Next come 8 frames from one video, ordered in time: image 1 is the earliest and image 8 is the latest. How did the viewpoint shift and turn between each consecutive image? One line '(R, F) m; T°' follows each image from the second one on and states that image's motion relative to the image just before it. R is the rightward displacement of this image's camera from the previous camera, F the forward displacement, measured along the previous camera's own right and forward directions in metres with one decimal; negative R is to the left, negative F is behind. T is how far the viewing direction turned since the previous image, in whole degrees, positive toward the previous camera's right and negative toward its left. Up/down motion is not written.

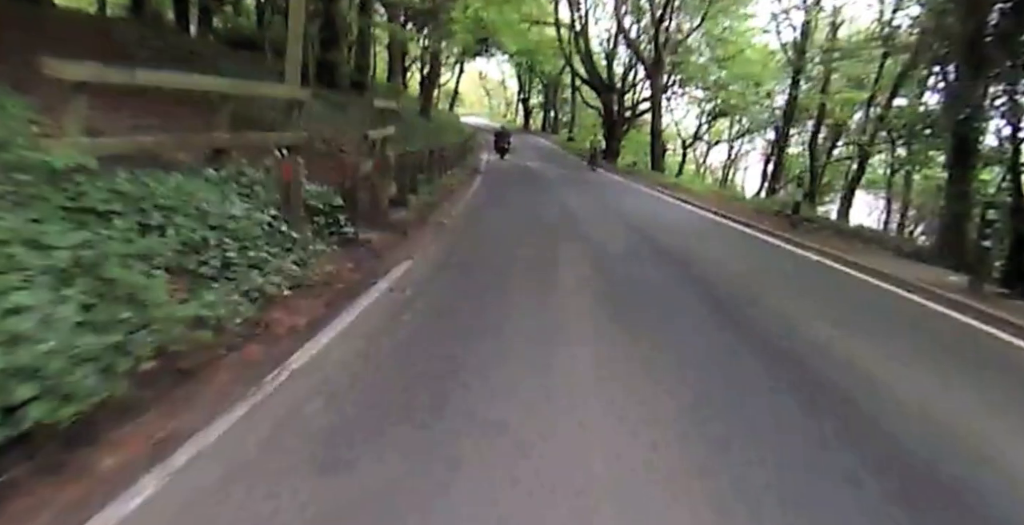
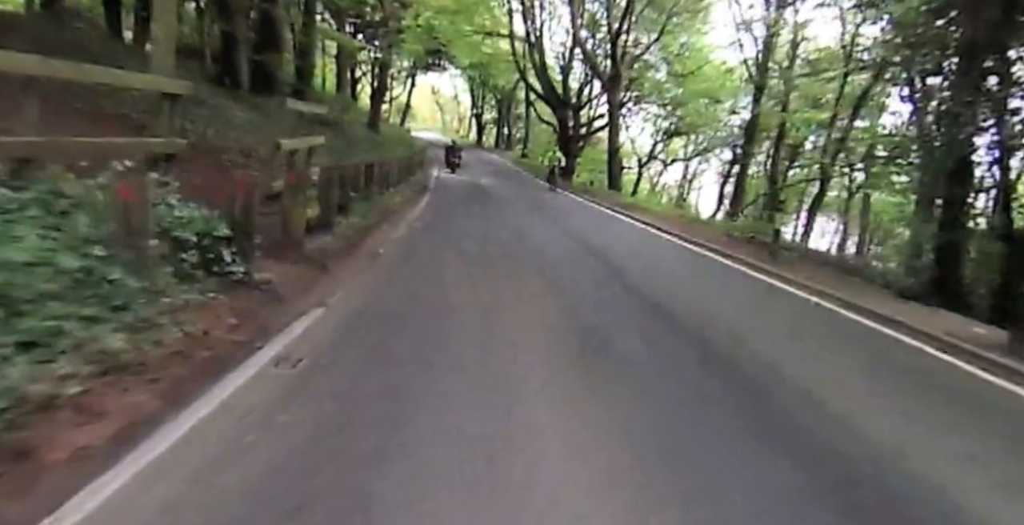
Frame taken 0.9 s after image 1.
(+0.1, +1.4) m; +5°
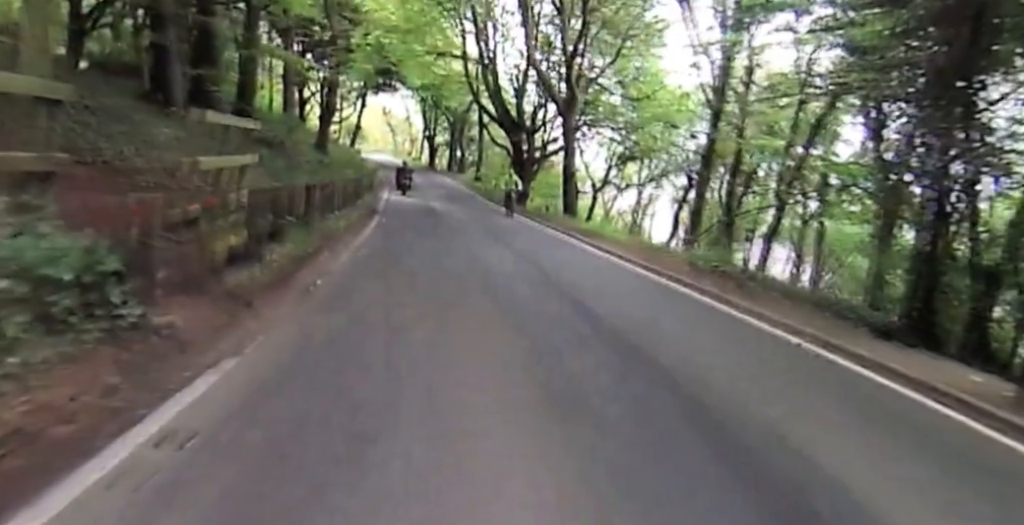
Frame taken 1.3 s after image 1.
(0.0, +0.9) m; +5°
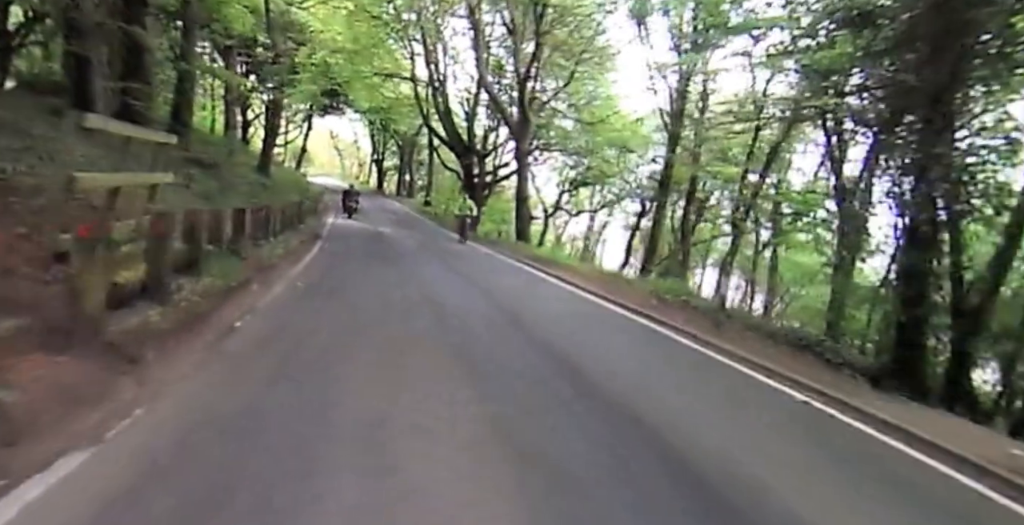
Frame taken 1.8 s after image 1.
(0.0, +0.8) m; +5°
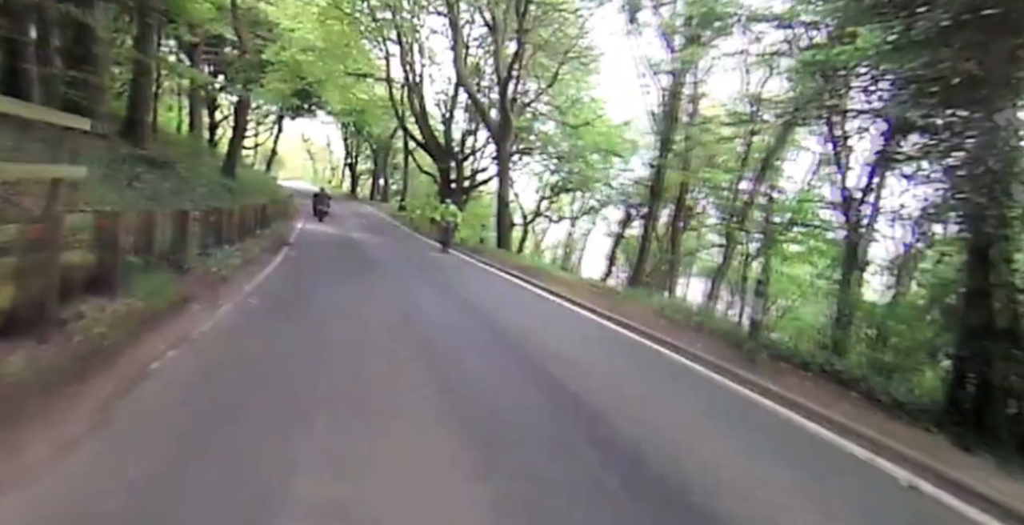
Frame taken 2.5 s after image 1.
(-0.2, +0.9) m; +3°
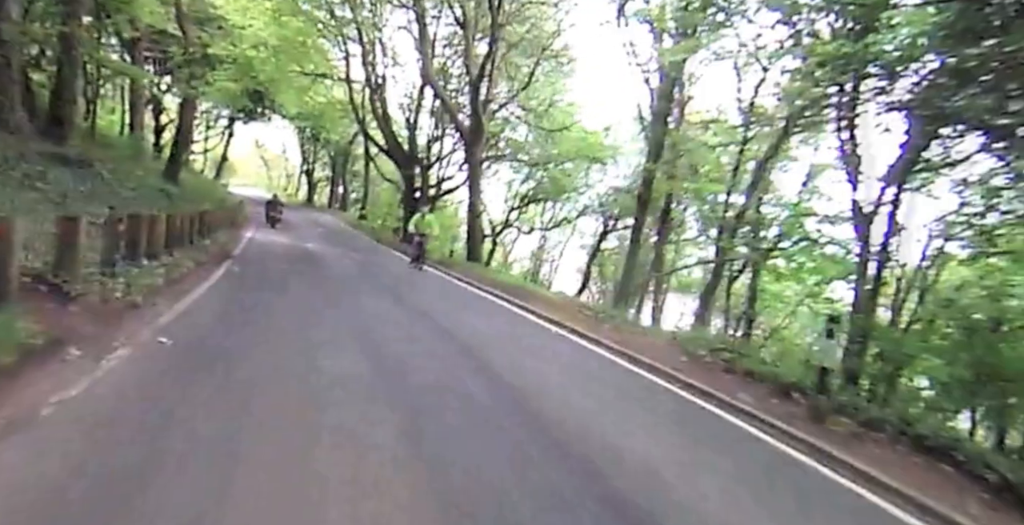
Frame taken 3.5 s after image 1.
(-0.3, +1.3) m; +4°
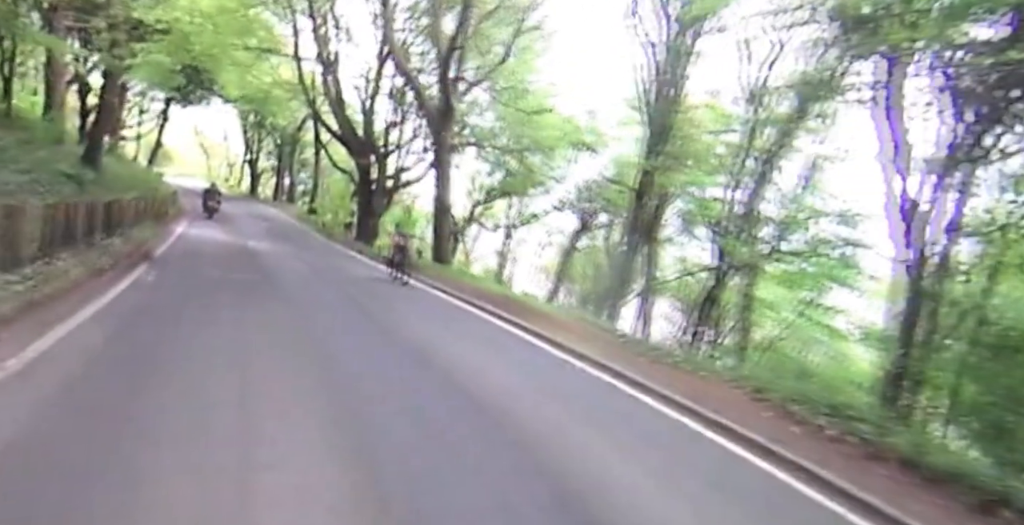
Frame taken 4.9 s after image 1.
(-0.5, +1.7) m; +5°
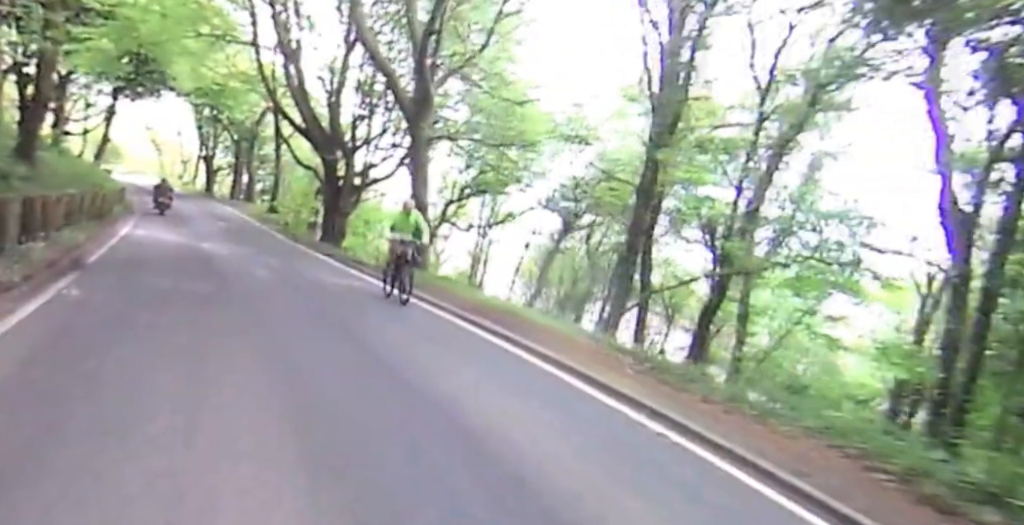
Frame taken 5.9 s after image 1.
(-0.4, +1.0) m; +4°
